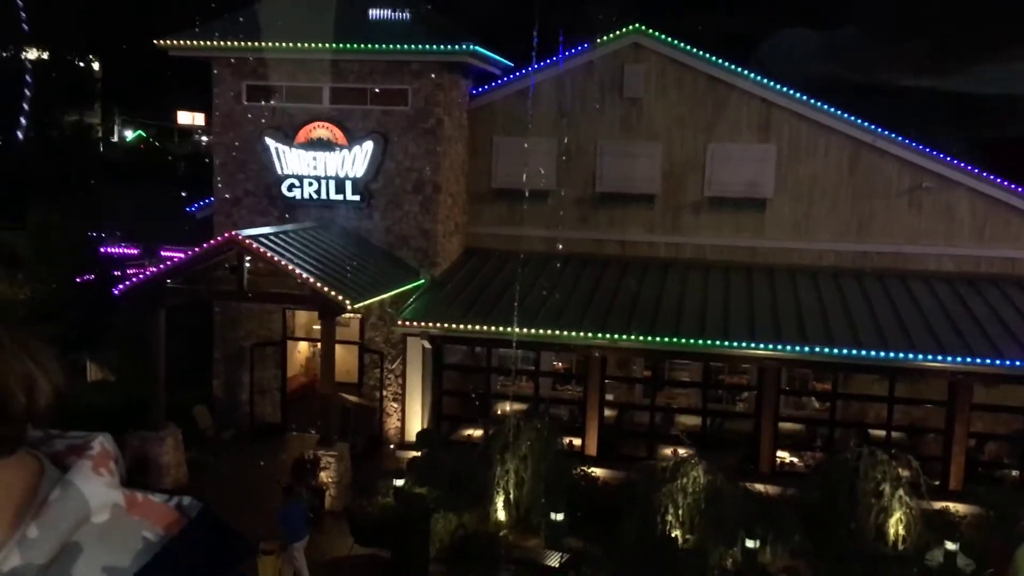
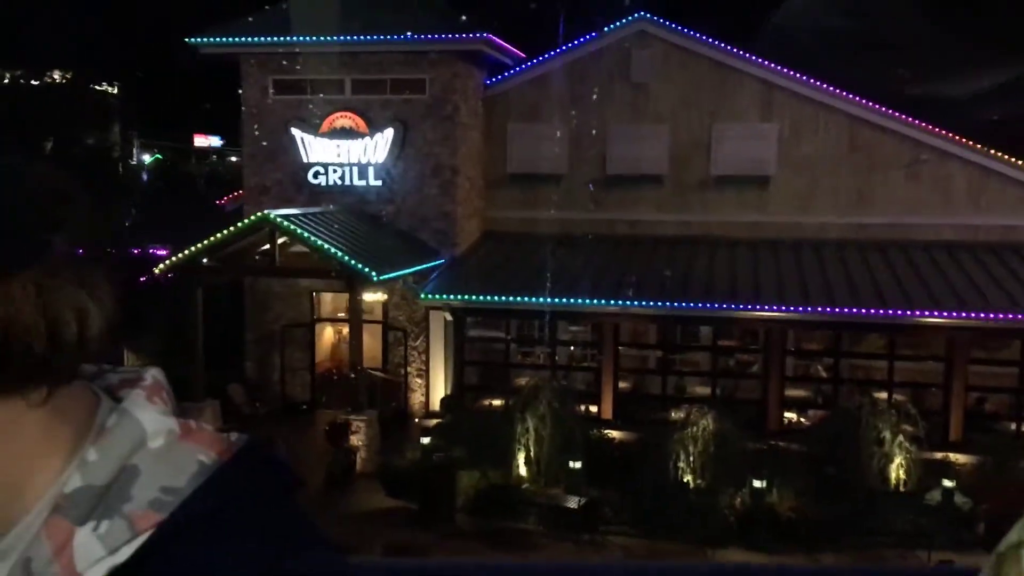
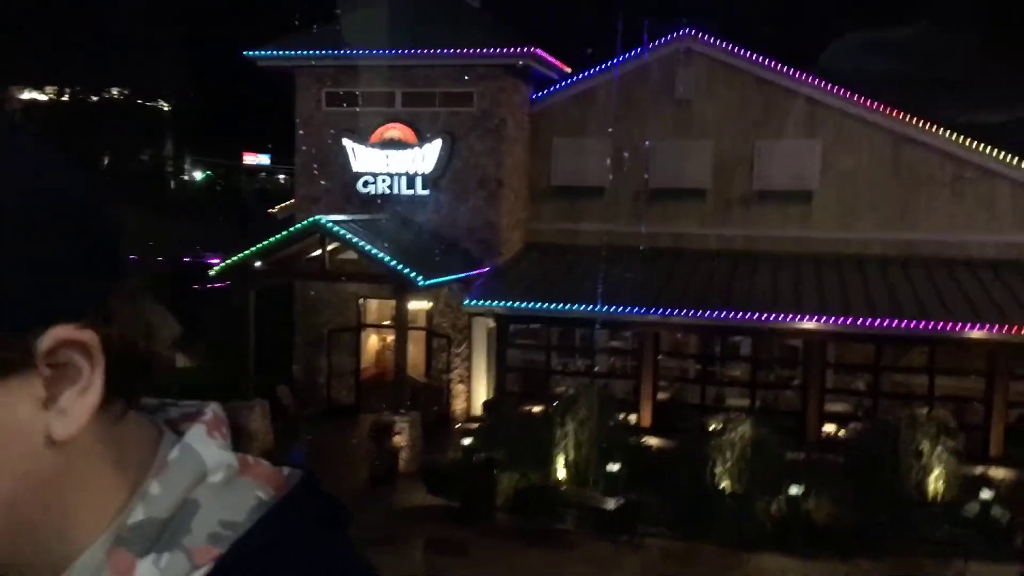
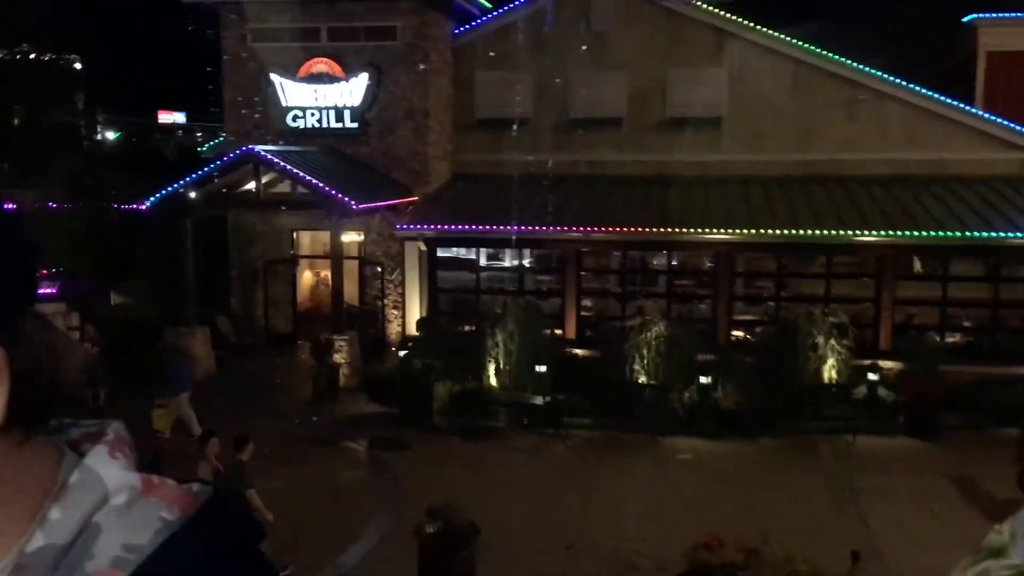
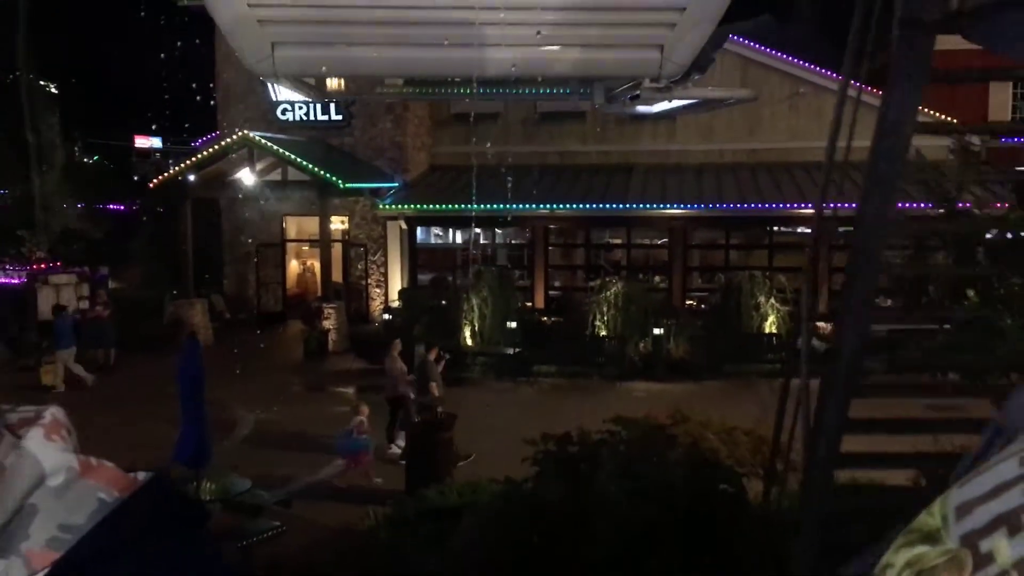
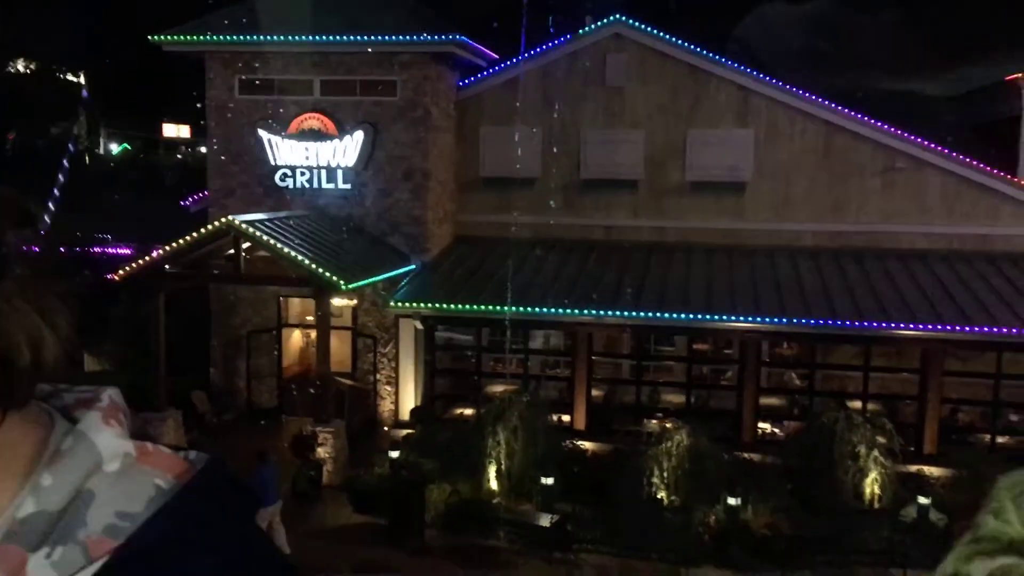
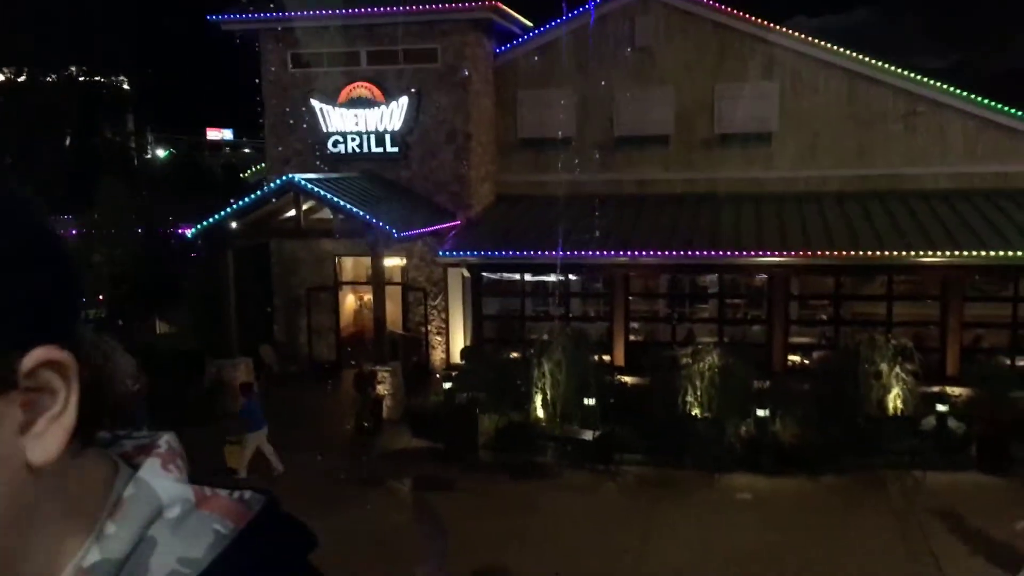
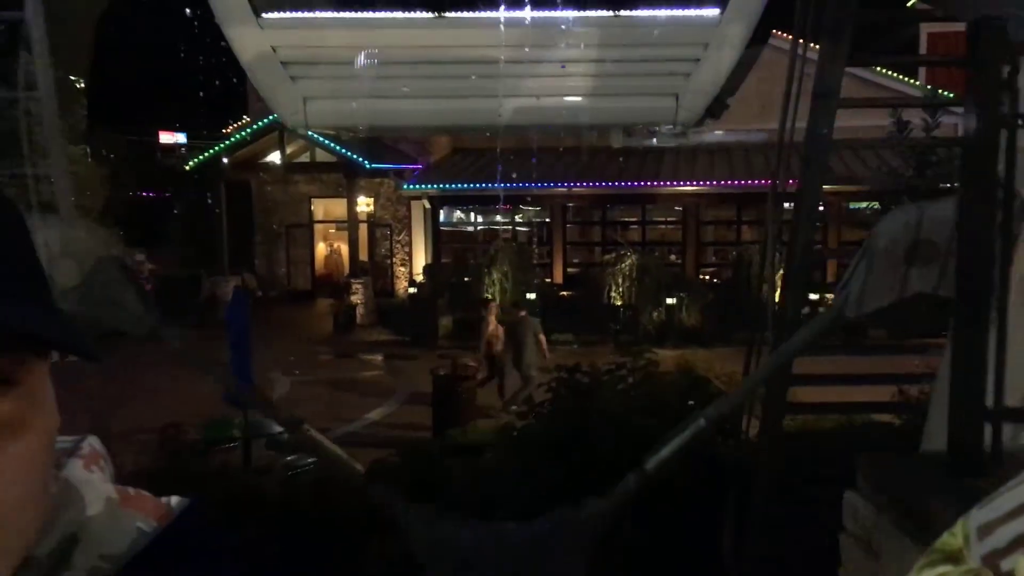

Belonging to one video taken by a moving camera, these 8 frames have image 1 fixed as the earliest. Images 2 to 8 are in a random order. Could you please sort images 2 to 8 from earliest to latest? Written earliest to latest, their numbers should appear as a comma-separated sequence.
6, 2, 3, 7, 4, 5, 8
